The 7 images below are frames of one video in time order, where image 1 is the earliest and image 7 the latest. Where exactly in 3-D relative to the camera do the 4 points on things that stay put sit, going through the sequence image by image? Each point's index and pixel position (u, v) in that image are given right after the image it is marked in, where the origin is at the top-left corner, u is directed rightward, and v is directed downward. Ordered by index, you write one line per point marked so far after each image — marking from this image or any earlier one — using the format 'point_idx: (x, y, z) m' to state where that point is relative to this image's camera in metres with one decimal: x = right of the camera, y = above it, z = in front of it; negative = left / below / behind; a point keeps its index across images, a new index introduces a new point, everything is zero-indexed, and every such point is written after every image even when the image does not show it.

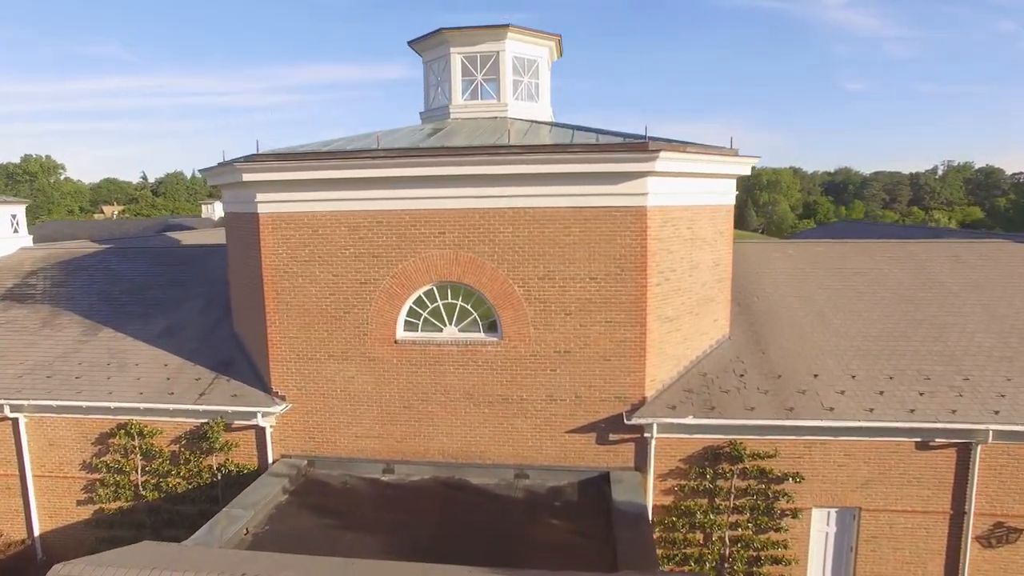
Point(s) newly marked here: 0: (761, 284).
0: (+4.9, +0.1, +11.7) m
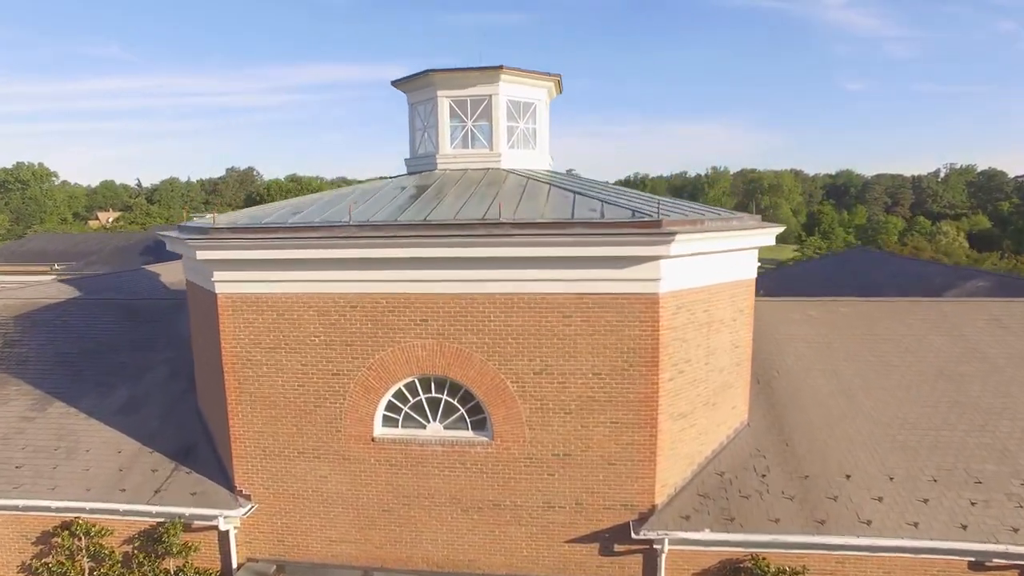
0: (+4.8, -1.2, +10.6) m
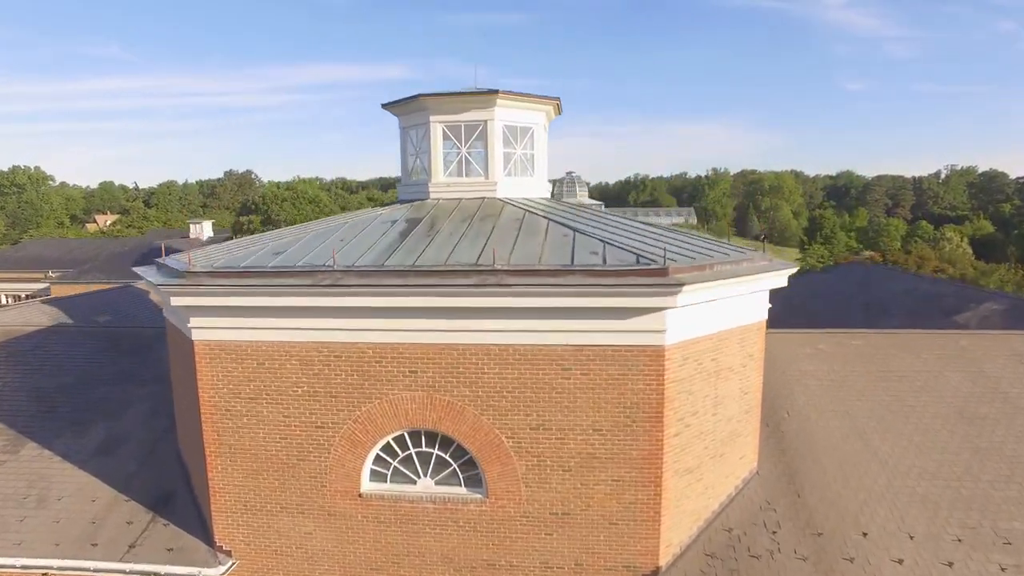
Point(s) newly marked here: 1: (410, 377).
0: (+4.7, -1.8, +10.1) m
1: (-1.3, -1.1, +7.4) m
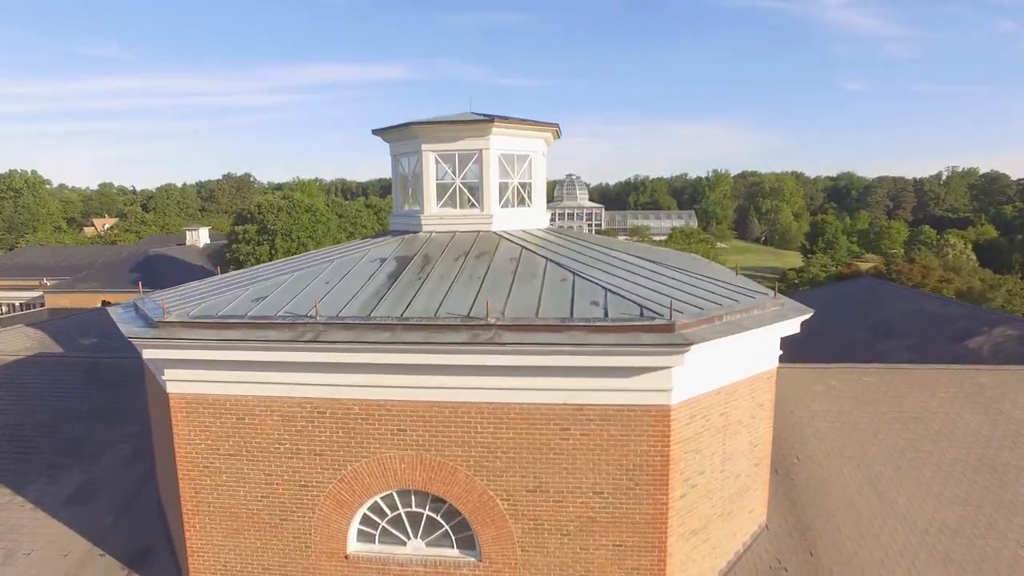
0: (+4.7, -2.4, +9.6) m
1: (-1.3, -1.7, +6.9) m
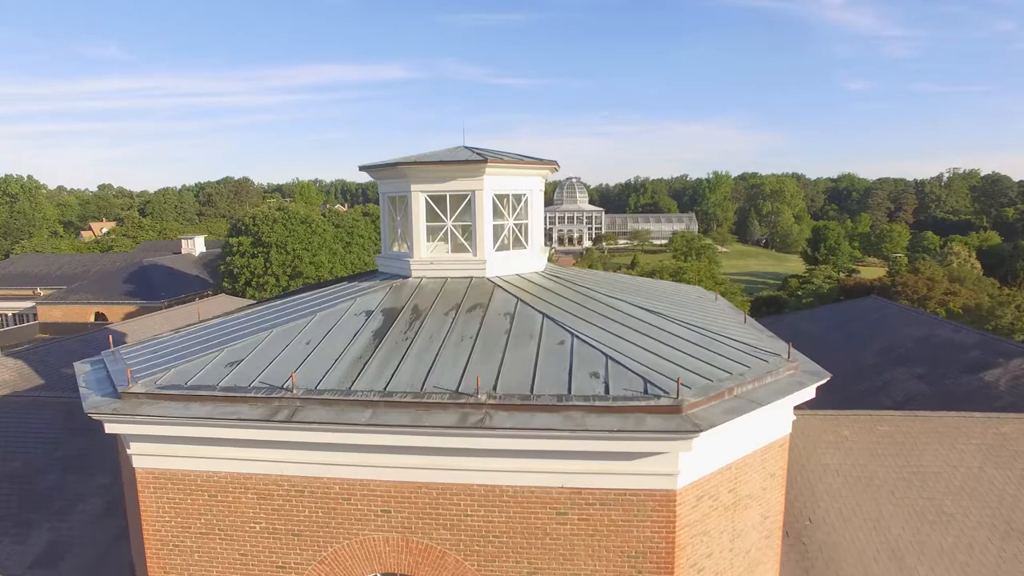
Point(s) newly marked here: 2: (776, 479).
0: (+4.6, -3.1, +9.1) m
1: (-1.4, -2.5, +6.4) m
2: (+3.2, -2.4, +7.3) m
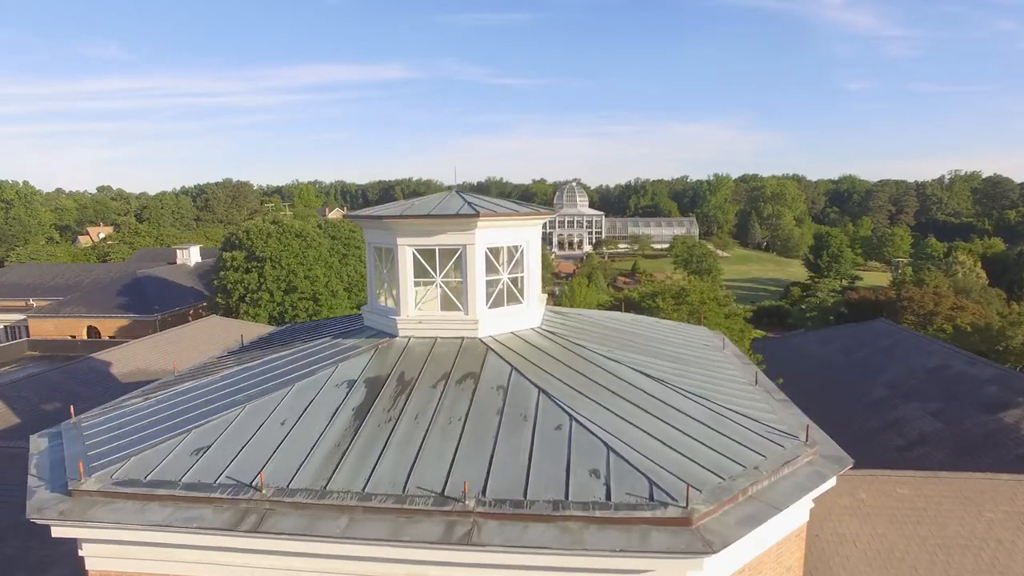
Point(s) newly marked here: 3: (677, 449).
0: (+4.5, -4.0, +8.4) m
1: (-1.5, -3.3, +5.8) m
2: (+3.2, -3.2, +6.7) m
3: (+1.7, -1.7, +6.1) m
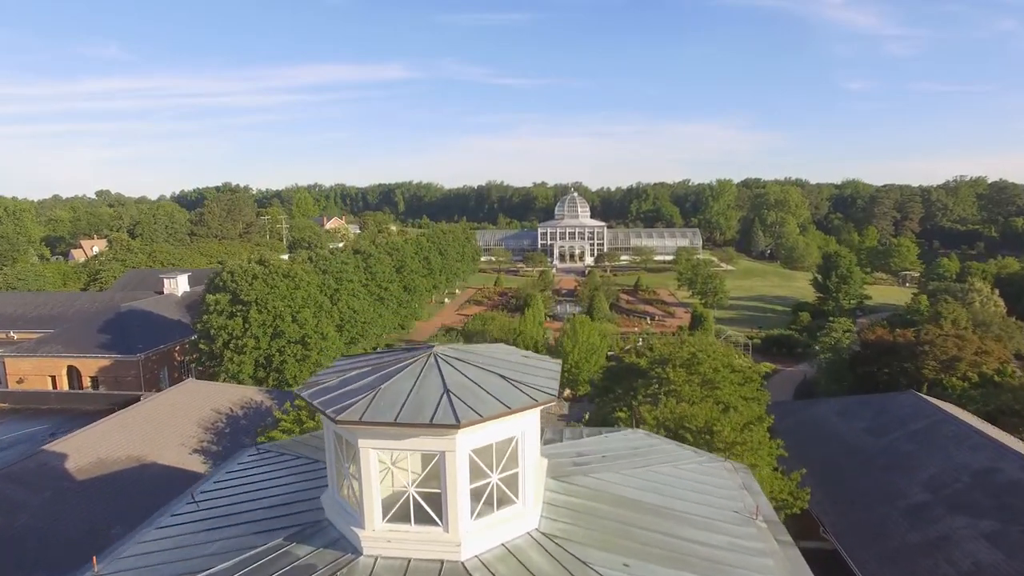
0: (+4.4, -6.3, +6.7) m
1: (-1.6, -5.7, +4.1) m
2: (+3.1, -5.6, +5.0) m
3: (+1.6, -4.0, +4.4) m
